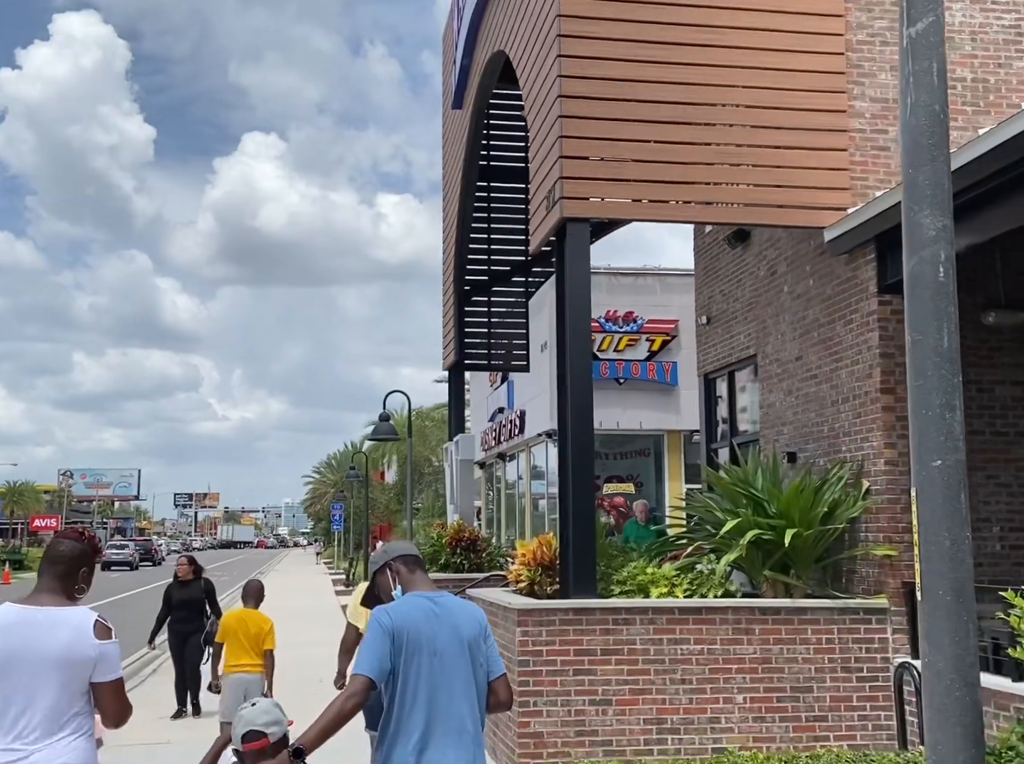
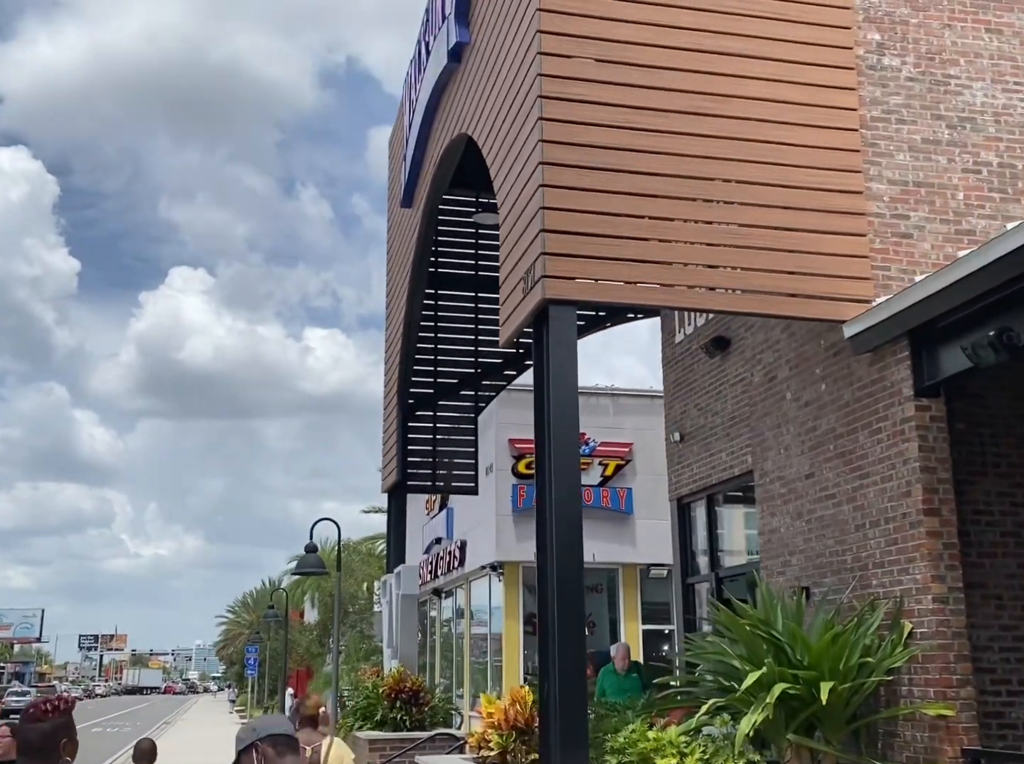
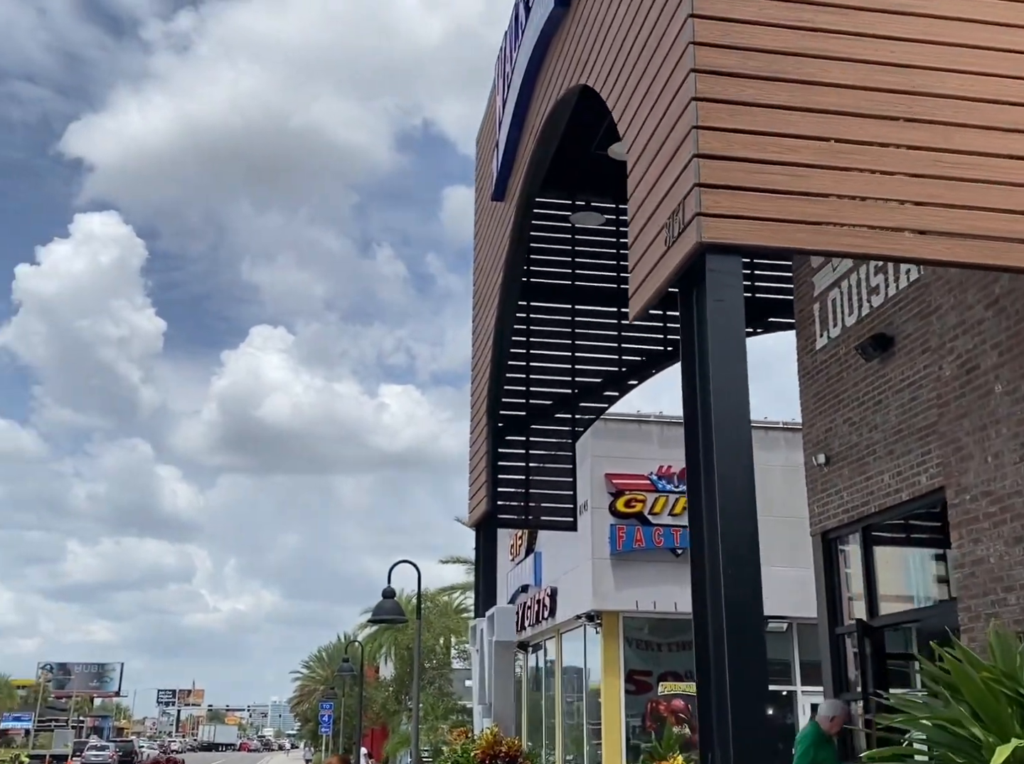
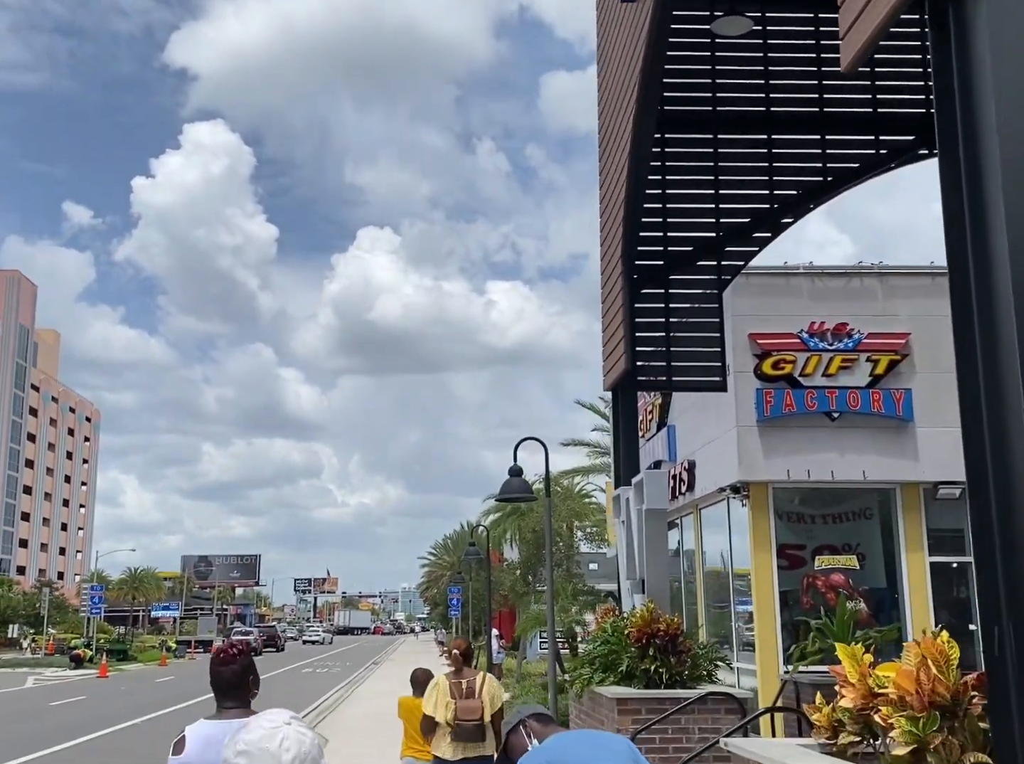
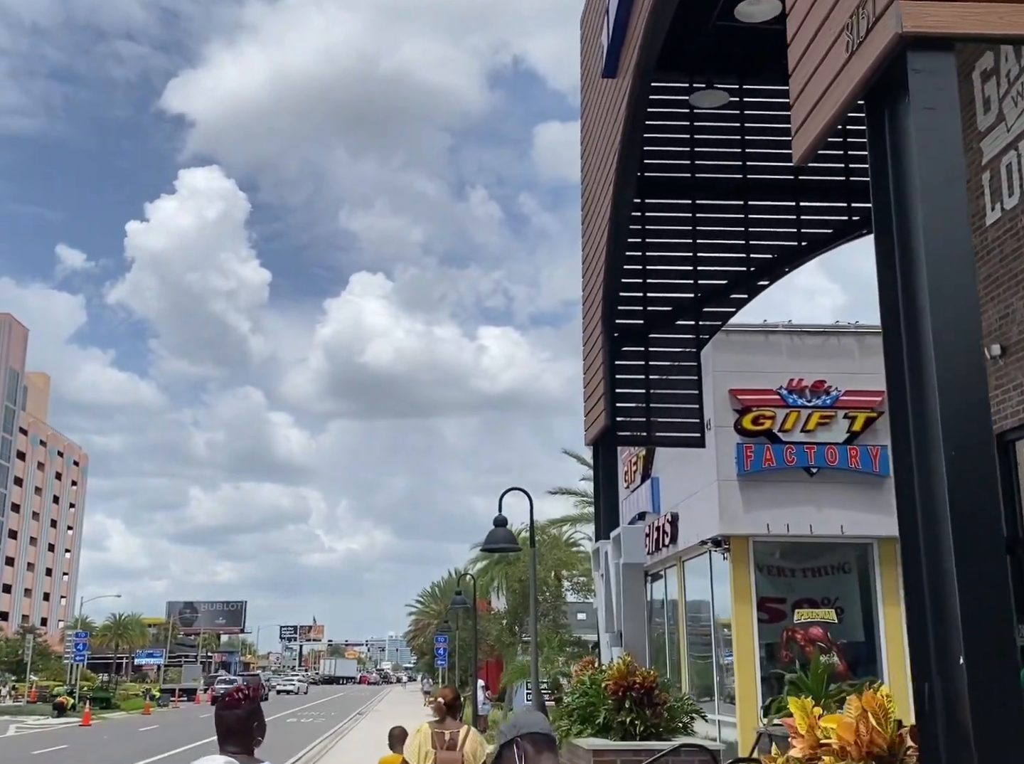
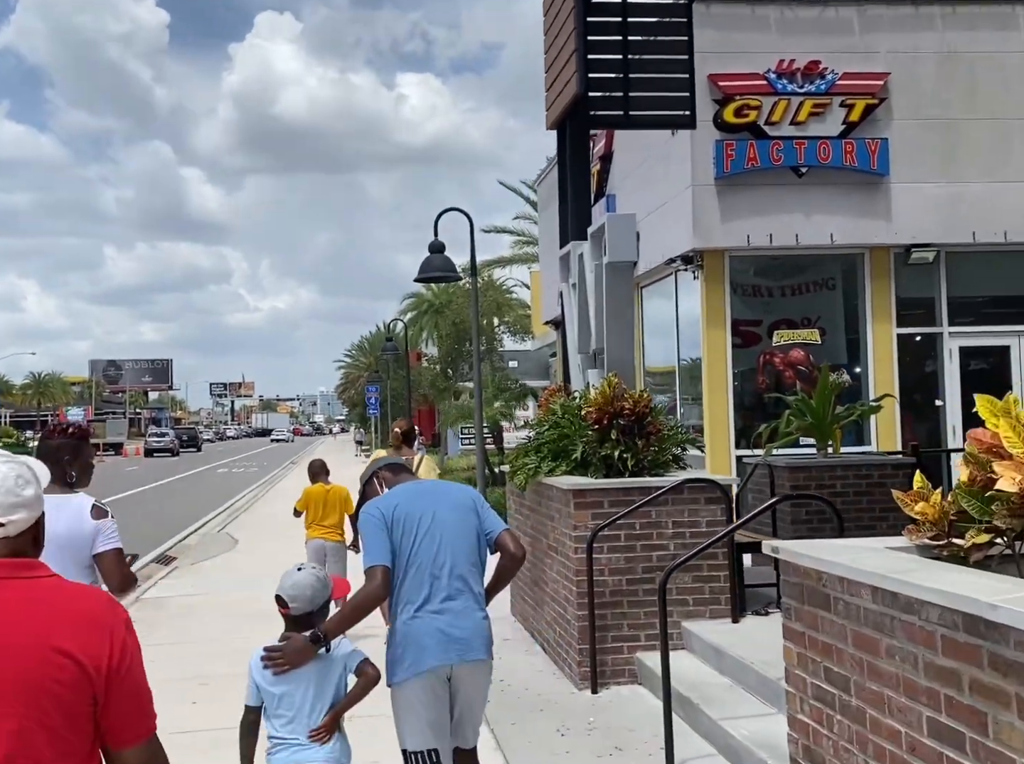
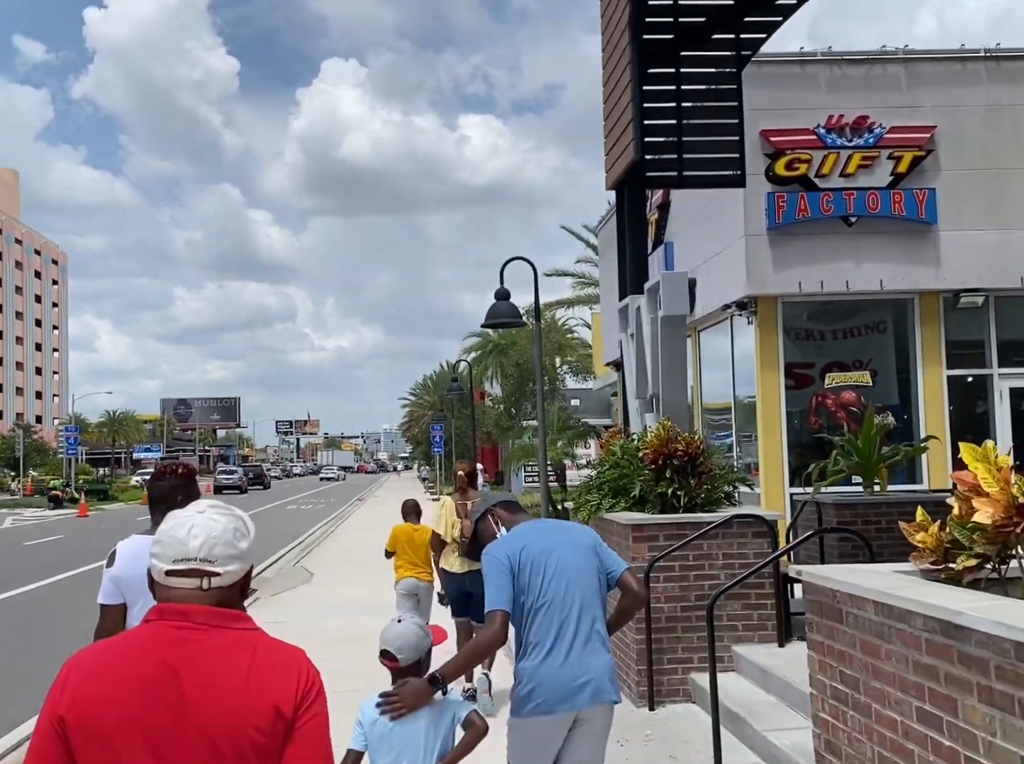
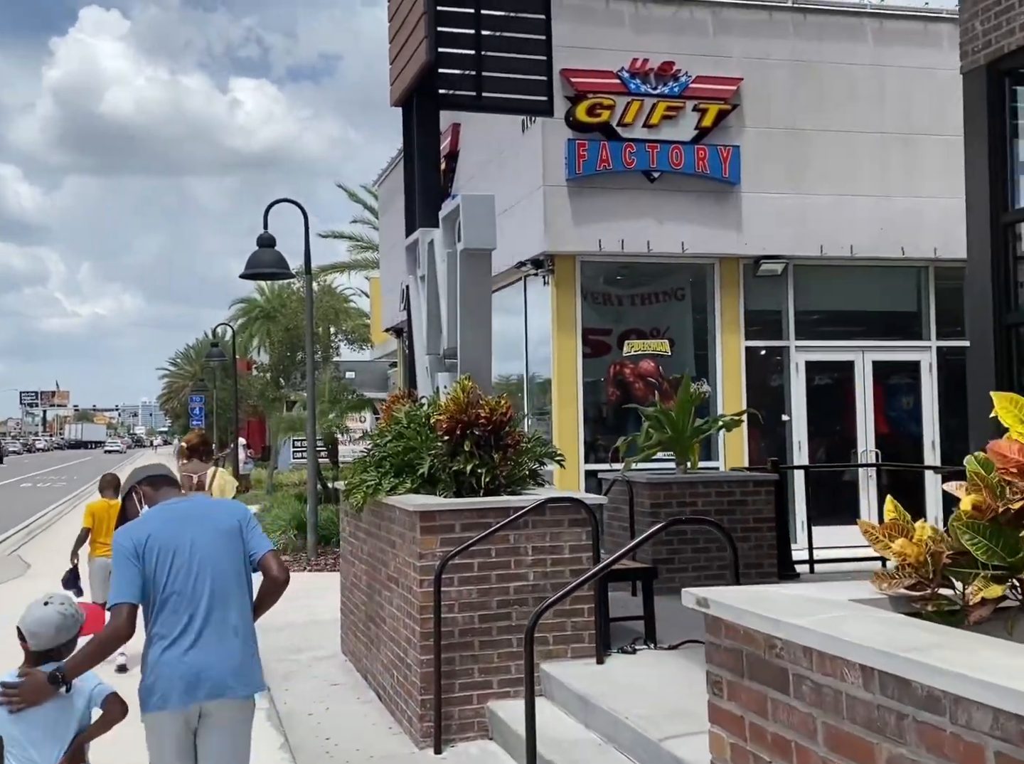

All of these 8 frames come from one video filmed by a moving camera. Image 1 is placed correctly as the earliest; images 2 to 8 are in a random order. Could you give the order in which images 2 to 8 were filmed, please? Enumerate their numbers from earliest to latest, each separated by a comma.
2, 3, 5, 4, 7, 6, 8
